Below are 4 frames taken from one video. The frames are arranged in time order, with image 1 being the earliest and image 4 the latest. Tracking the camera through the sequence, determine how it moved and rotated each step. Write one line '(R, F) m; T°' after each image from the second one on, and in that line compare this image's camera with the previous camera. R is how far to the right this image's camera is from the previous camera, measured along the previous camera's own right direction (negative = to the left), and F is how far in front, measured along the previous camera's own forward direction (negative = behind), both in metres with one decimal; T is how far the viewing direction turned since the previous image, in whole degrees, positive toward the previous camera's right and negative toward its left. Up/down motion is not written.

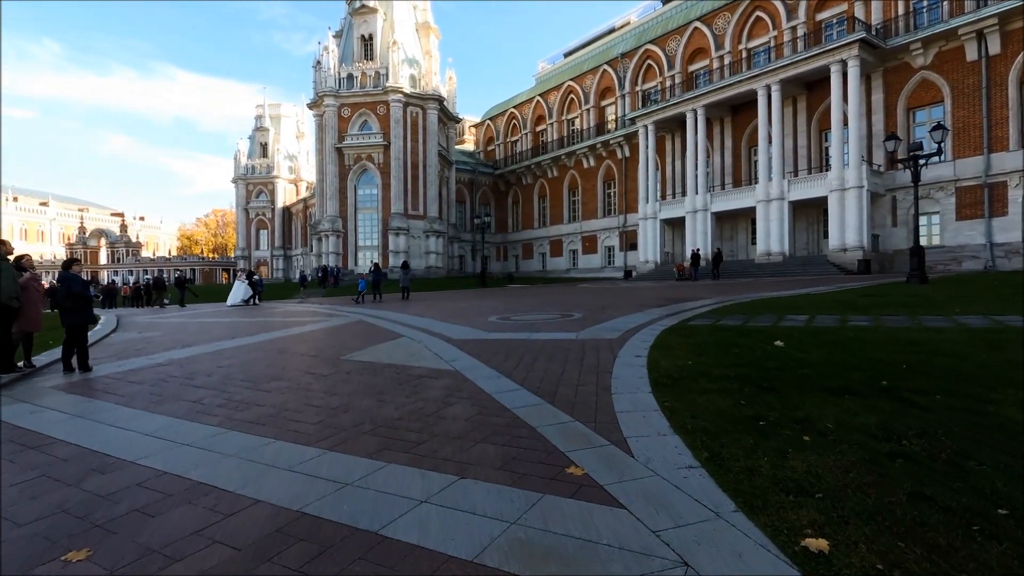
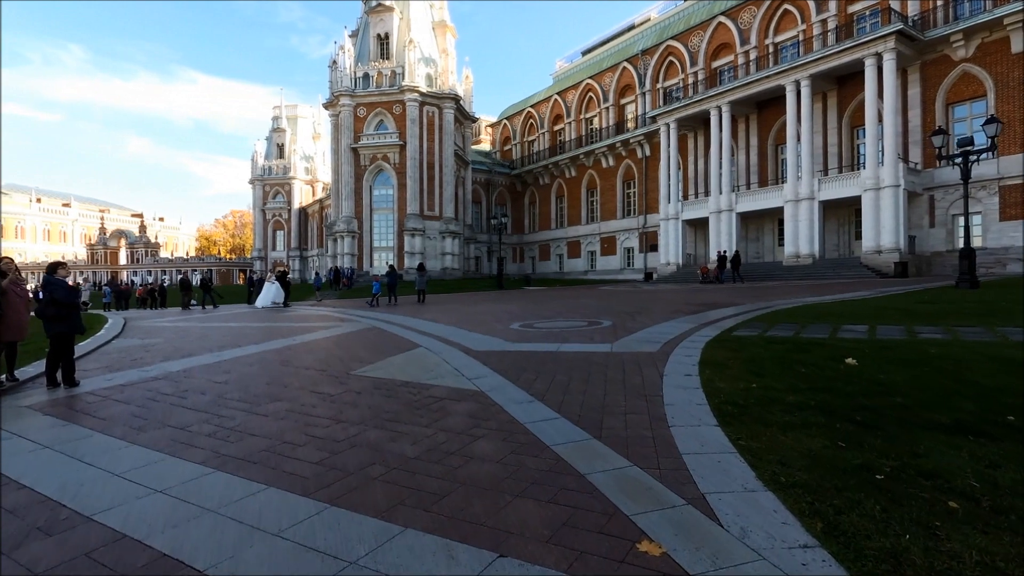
(-0.2, +0.9) m; -2°
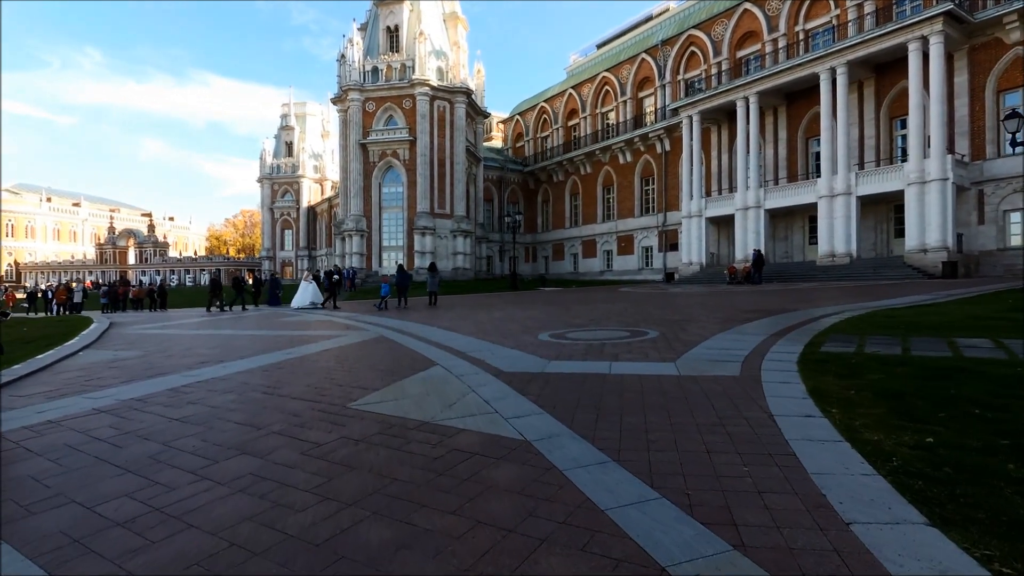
(-0.4, +1.7) m; -1°
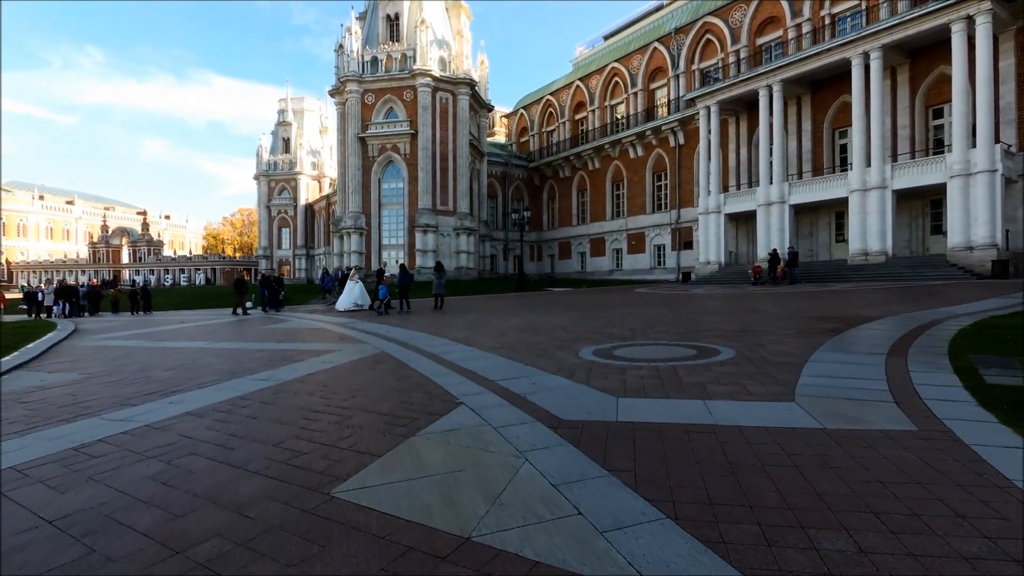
(-0.5, +2.1) m; 0°
